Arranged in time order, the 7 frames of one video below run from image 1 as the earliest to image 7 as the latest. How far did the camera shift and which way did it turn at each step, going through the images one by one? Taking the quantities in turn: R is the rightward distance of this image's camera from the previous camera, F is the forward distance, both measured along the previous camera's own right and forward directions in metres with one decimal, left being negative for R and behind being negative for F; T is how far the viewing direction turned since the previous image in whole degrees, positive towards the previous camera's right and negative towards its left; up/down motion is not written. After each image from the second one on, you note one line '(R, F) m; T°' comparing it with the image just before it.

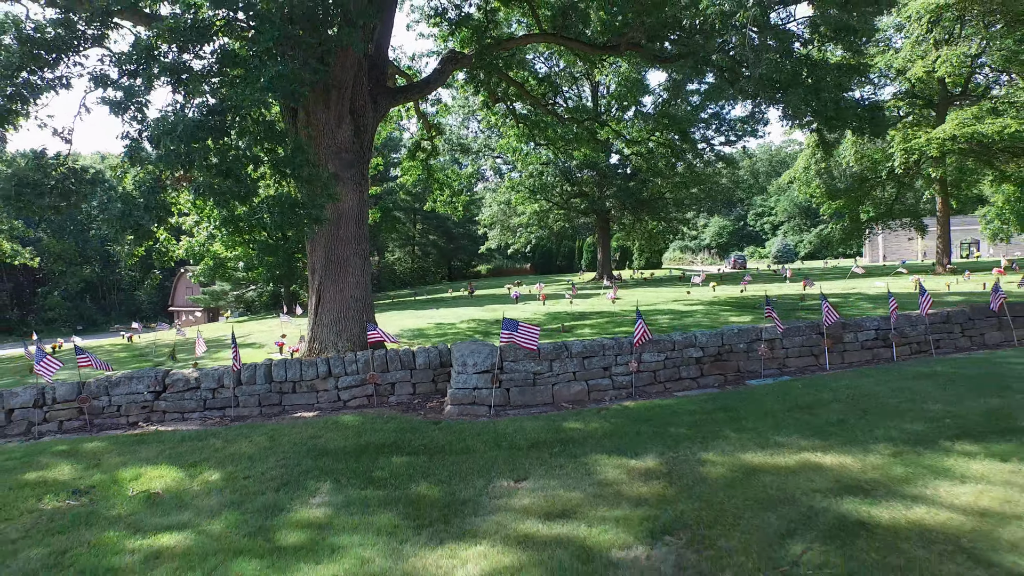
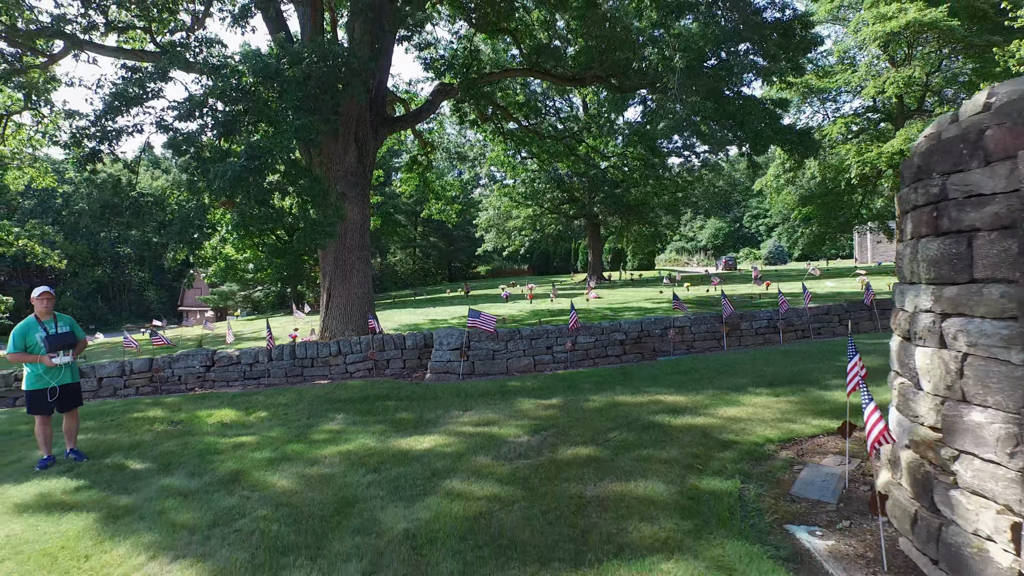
(+0.6, -2.3) m; 0°
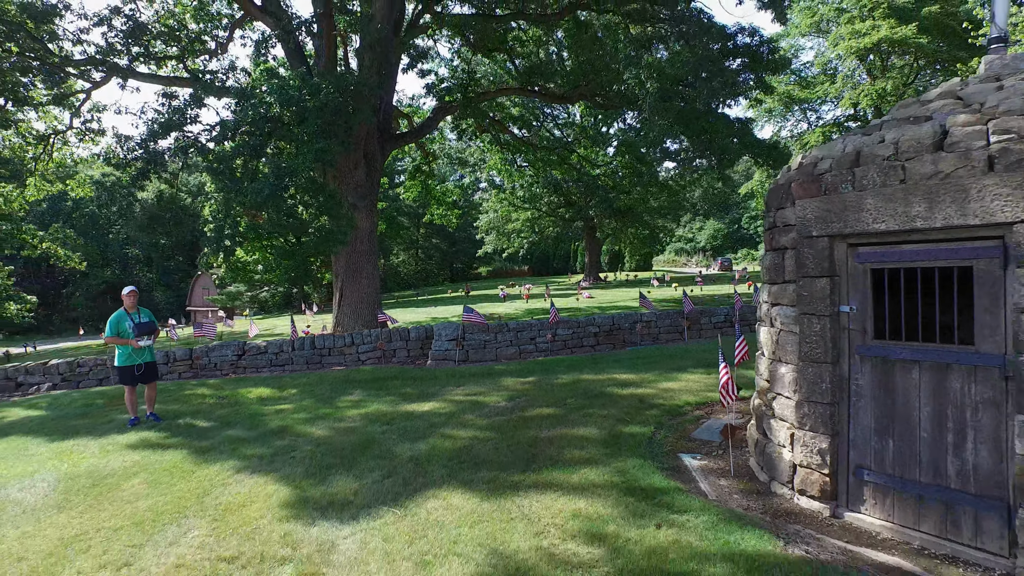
(+0.2, -1.5) m; 0°
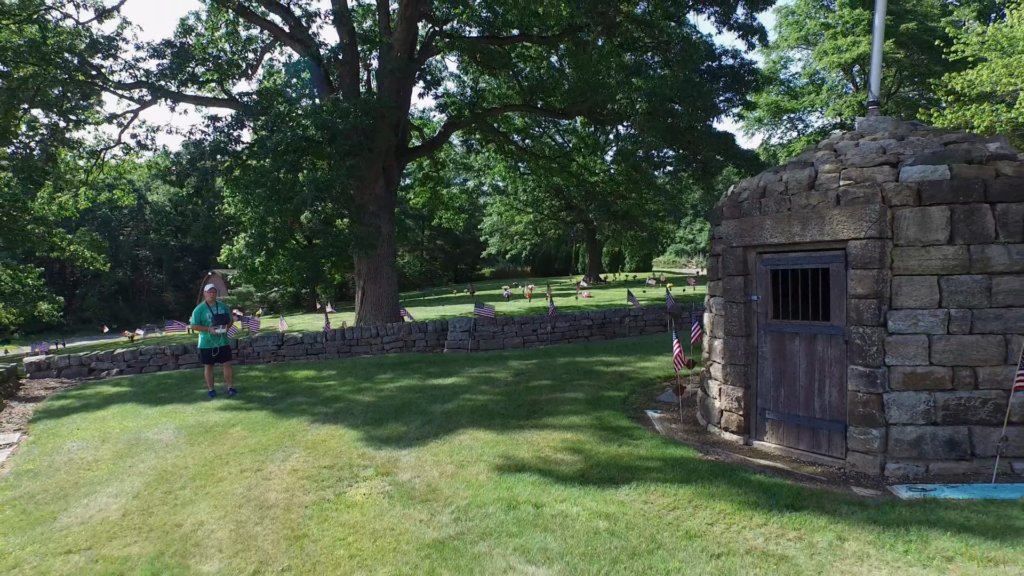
(0.0, -1.6) m; 0°
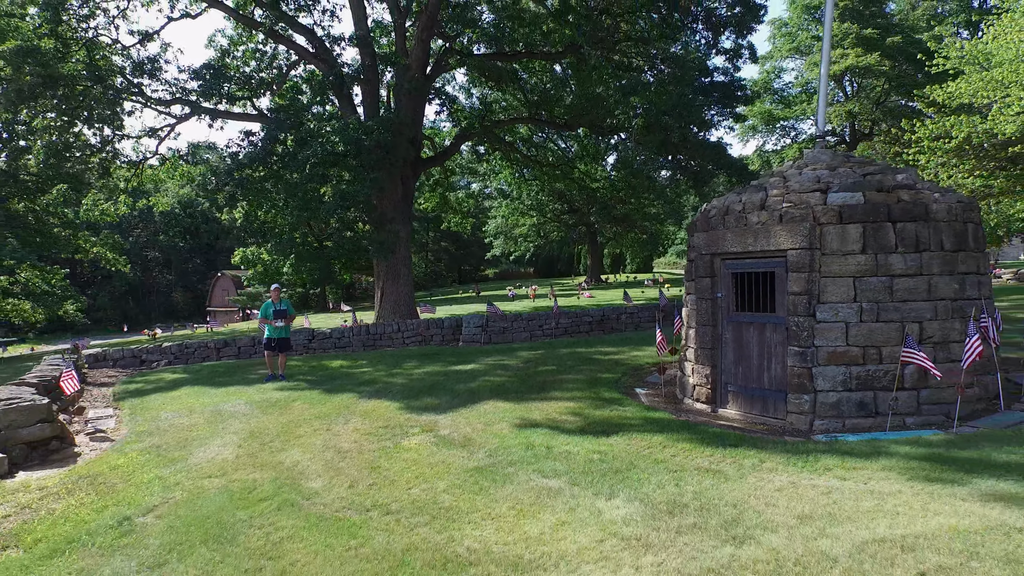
(-0.1, -1.4) m; 0°
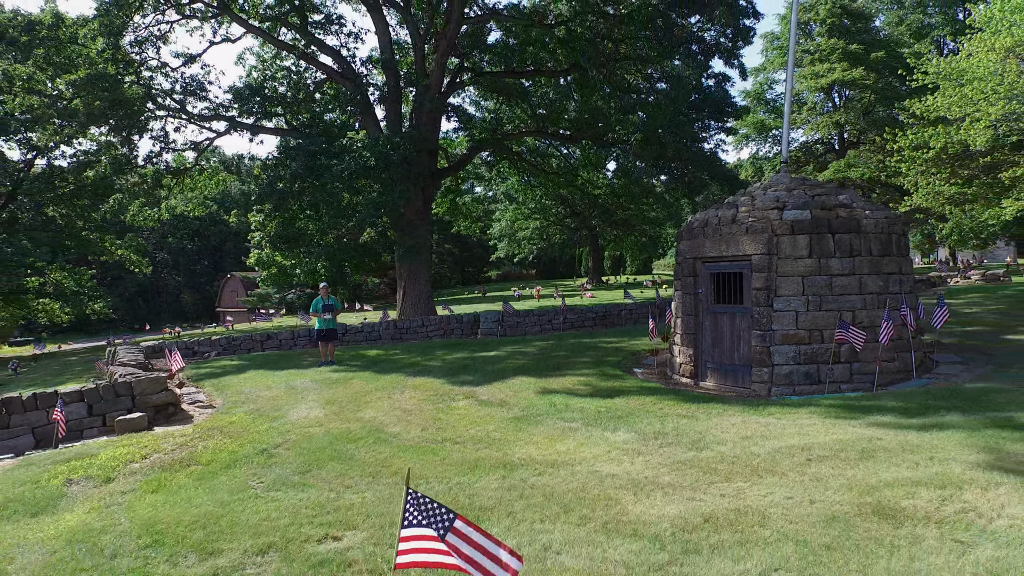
(-0.3, -1.6) m; 0°
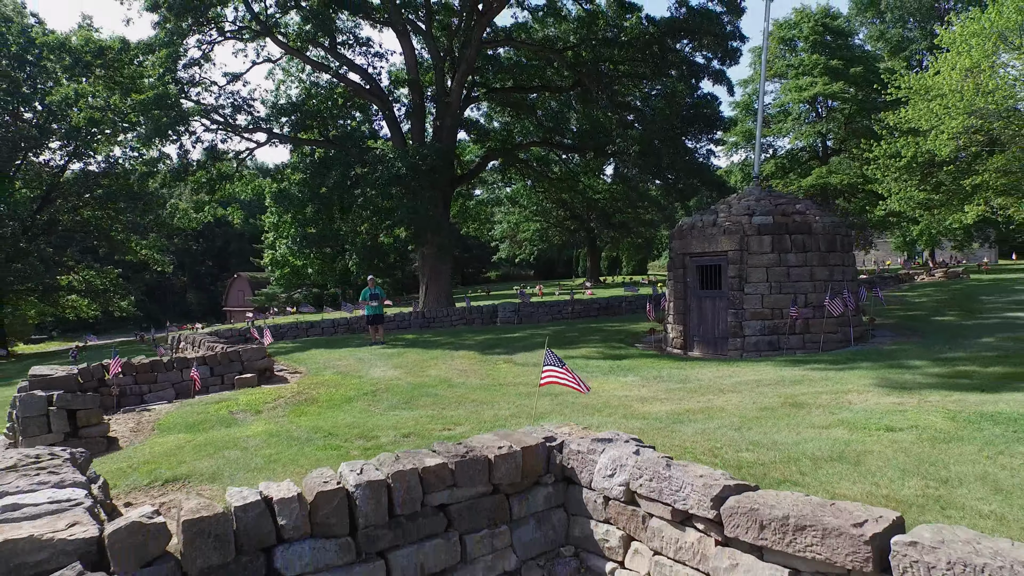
(-0.5, -2.1) m; 0°
